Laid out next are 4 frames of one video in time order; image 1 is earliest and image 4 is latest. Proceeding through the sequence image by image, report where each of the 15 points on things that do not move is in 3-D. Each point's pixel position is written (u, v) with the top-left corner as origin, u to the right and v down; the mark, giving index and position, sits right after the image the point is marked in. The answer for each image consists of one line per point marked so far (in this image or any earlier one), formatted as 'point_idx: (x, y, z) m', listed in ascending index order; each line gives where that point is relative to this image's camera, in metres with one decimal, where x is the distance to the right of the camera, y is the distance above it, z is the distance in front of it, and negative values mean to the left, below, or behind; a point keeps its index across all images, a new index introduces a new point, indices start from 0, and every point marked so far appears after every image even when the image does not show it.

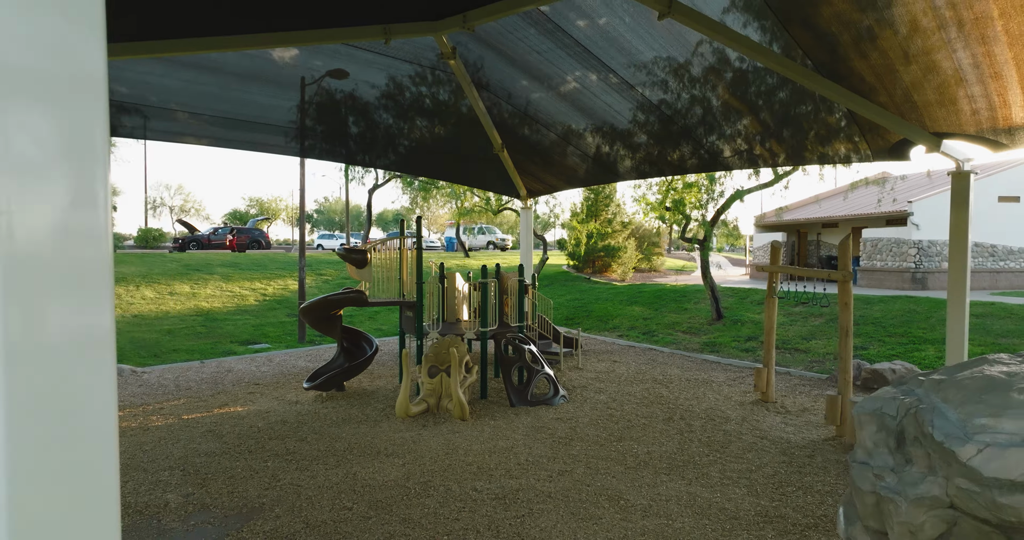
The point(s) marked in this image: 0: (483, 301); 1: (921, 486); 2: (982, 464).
0: (-0.3, -0.3, +6.8) m
1: (+1.3, -0.7, +2.0) m
2: (+1.3, -0.6, +1.8) m
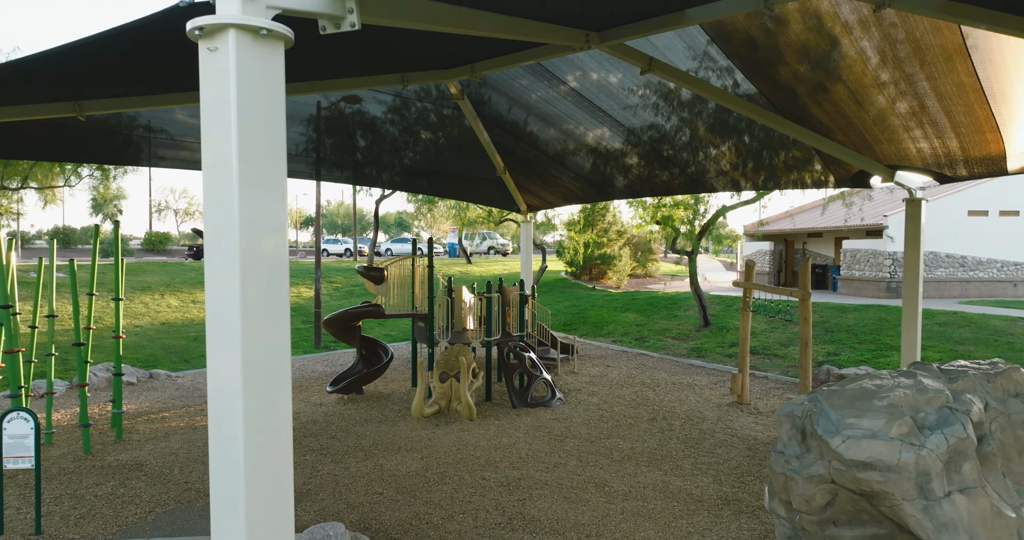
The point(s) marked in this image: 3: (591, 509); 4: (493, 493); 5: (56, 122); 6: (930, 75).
0: (-0.3, -0.5, +7.6) m
1: (+1.3, -0.9, +2.8) m
2: (+1.4, -0.7, +2.6) m
3: (+0.5, -1.6, +4.2) m
4: (-0.1, -1.6, +4.5) m
5: (-4.6, +1.4, +6.3) m
6: (+3.3, +1.5, +5.0) m
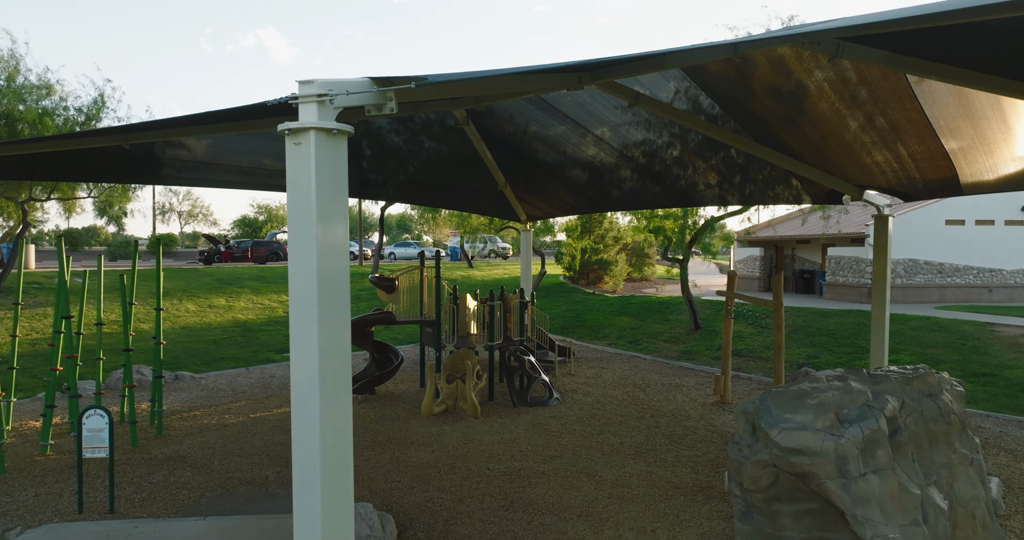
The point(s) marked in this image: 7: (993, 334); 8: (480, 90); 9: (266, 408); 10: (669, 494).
0: (-0.3, -0.6, +8.2) m
1: (+1.3, -1.0, +3.4) m
2: (+1.4, -0.9, +3.2) m
3: (+0.5, -1.7, +4.9) m
4: (-0.1, -1.7, +5.1) m
5: (-4.6, +1.3, +6.9) m
6: (+3.3, +1.4, +5.7) m
7: (+7.2, -1.0, +9.5) m
8: (-0.2, +1.0, +3.7) m
9: (-2.9, -1.6, +7.5) m
10: (+1.2, -1.7, +4.8) m
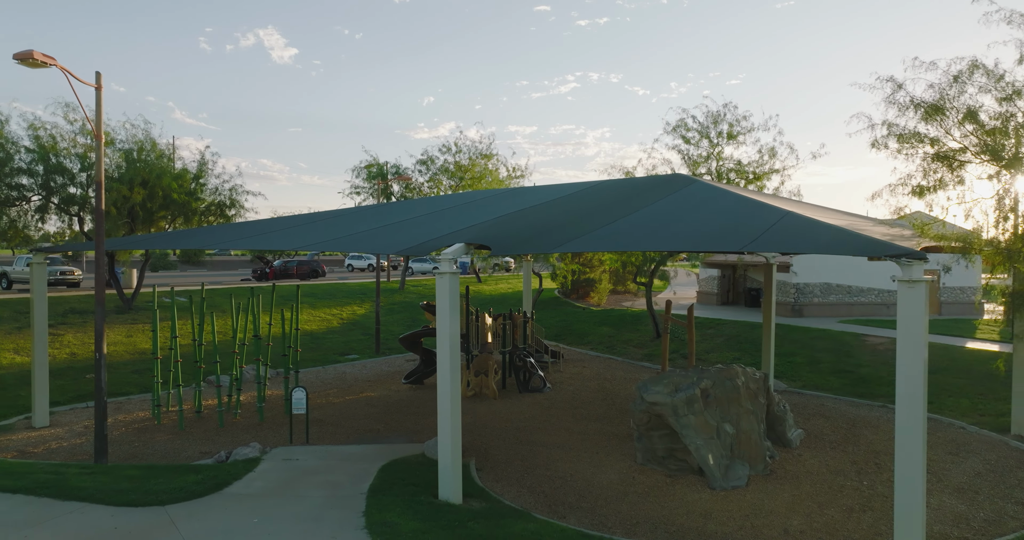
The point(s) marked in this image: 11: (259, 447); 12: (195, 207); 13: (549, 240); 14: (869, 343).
0: (-0.2, -1.2, +11.9) m
1: (+1.4, -1.5, +7.1) m
2: (+1.5, -1.4, +6.9) m
3: (+0.7, -2.3, +8.5) m
4: (0.0, -2.2, +8.8) m
5: (-4.5, +0.8, +10.6) m
6: (+3.4, +0.9, +9.3) m
7: (+7.3, -1.5, +13.1) m
8: (-0.1, +0.5, +7.3) m
9: (-2.8, -2.2, +11.2) m
10: (+1.3, -2.2, +8.5) m
11: (-3.0, -2.1, +7.4) m
12: (-7.7, +1.5, +15.4) m
13: (+0.4, +0.3, +6.4) m
14: (+7.4, -1.5, +13.0) m
